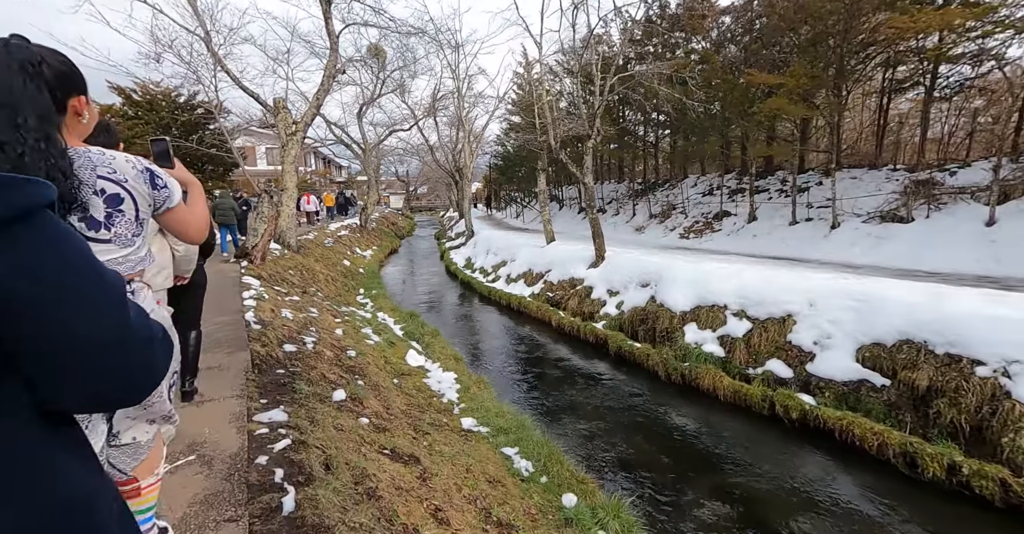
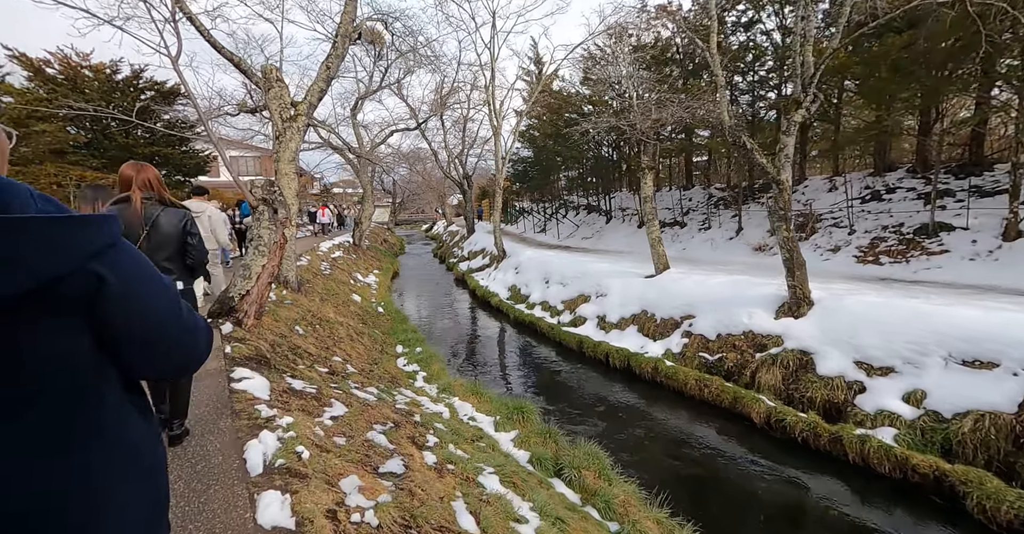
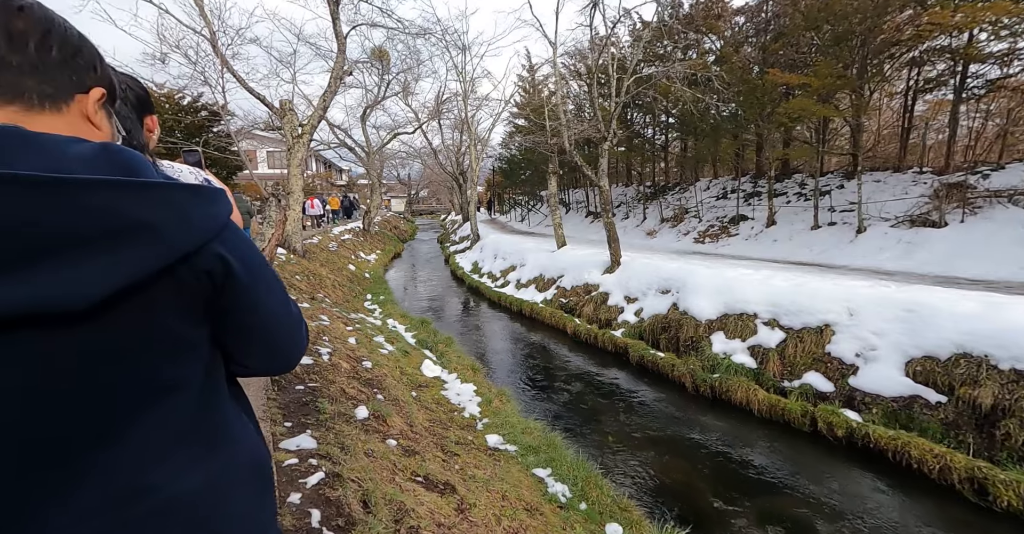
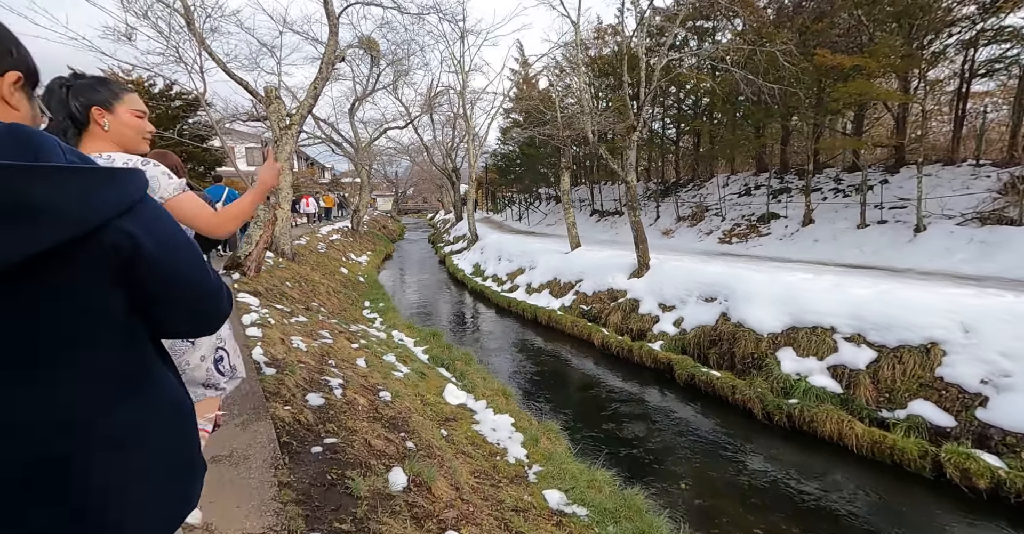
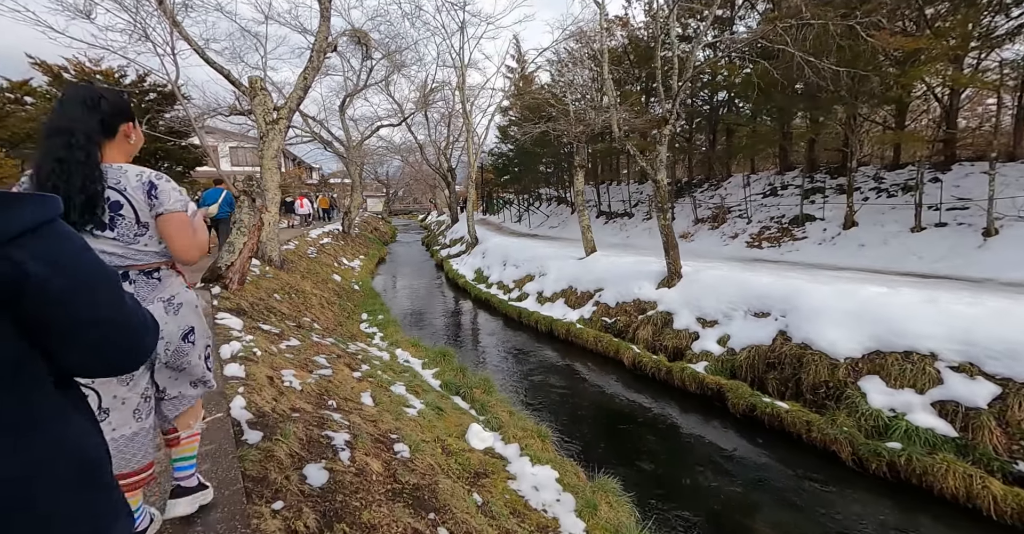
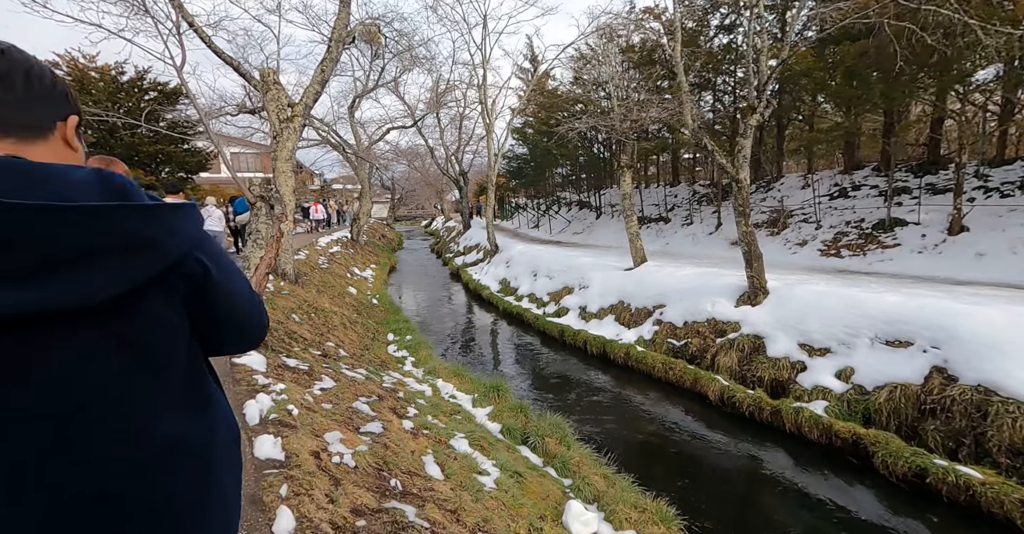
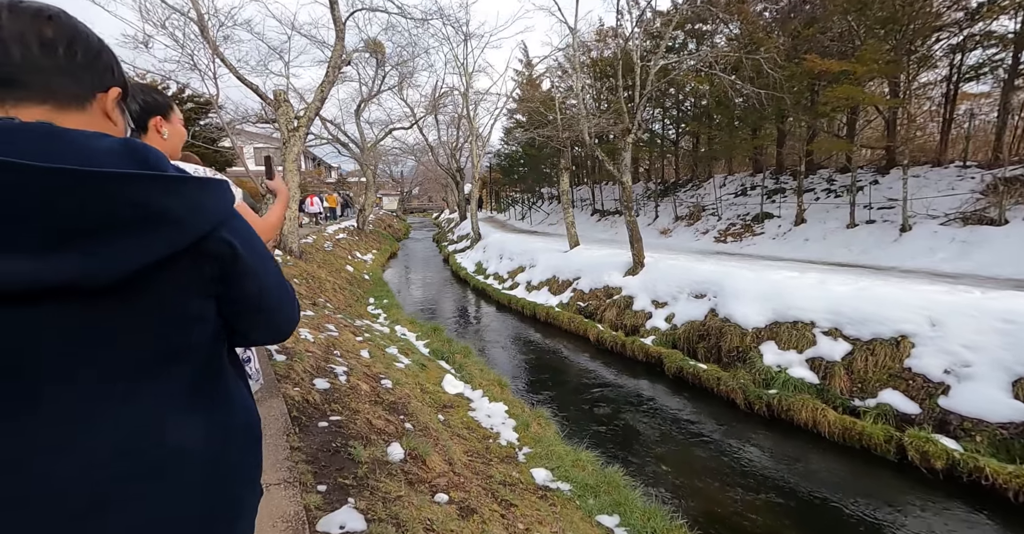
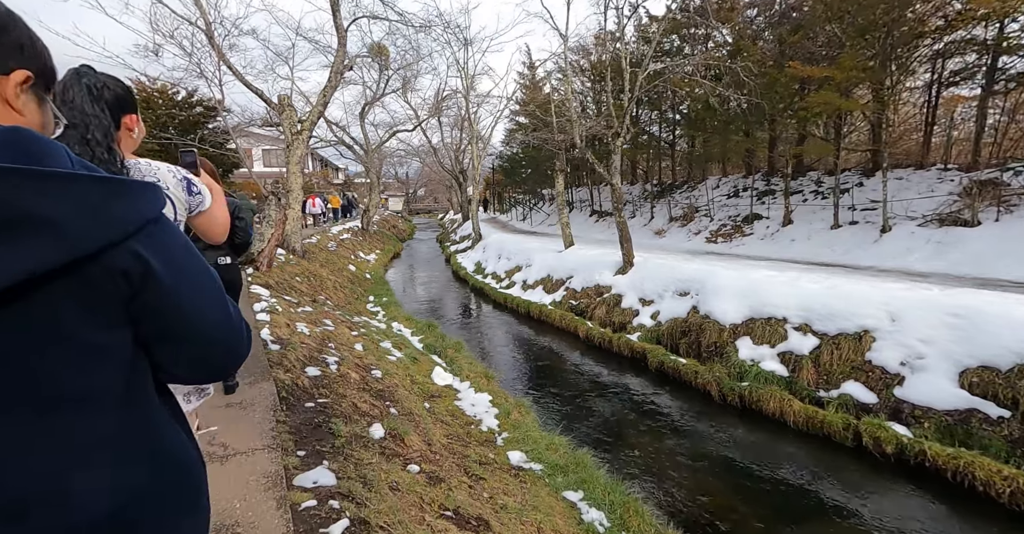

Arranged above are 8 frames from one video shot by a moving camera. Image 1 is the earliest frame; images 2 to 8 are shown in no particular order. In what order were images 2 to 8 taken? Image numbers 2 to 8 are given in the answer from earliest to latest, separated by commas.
3, 8, 7, 4, 5, 6, 2
